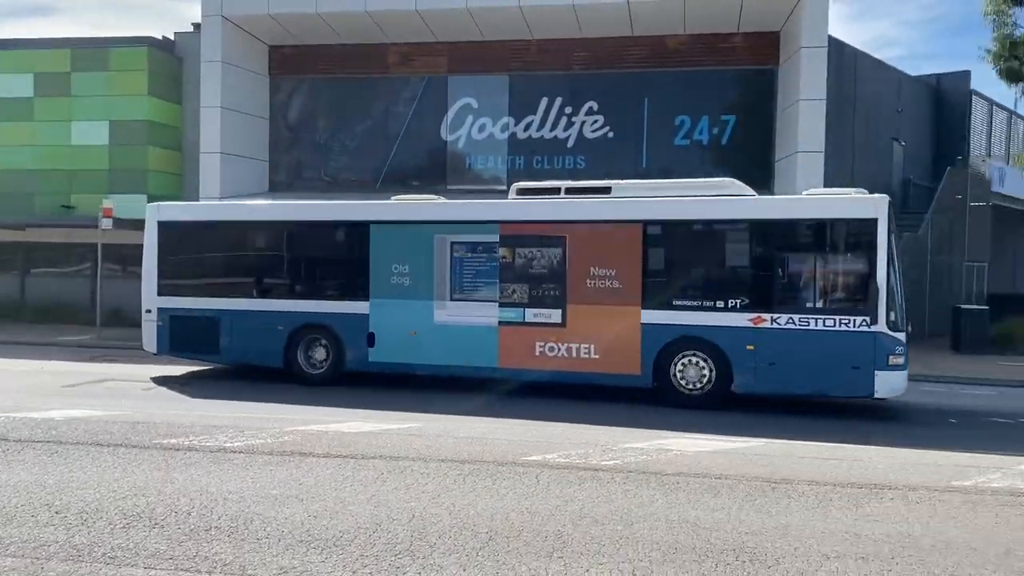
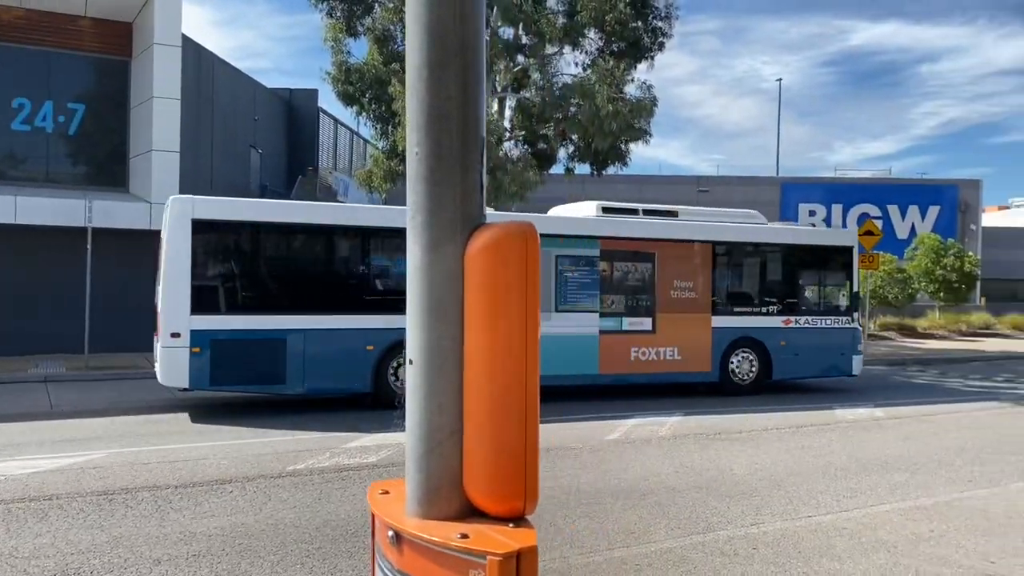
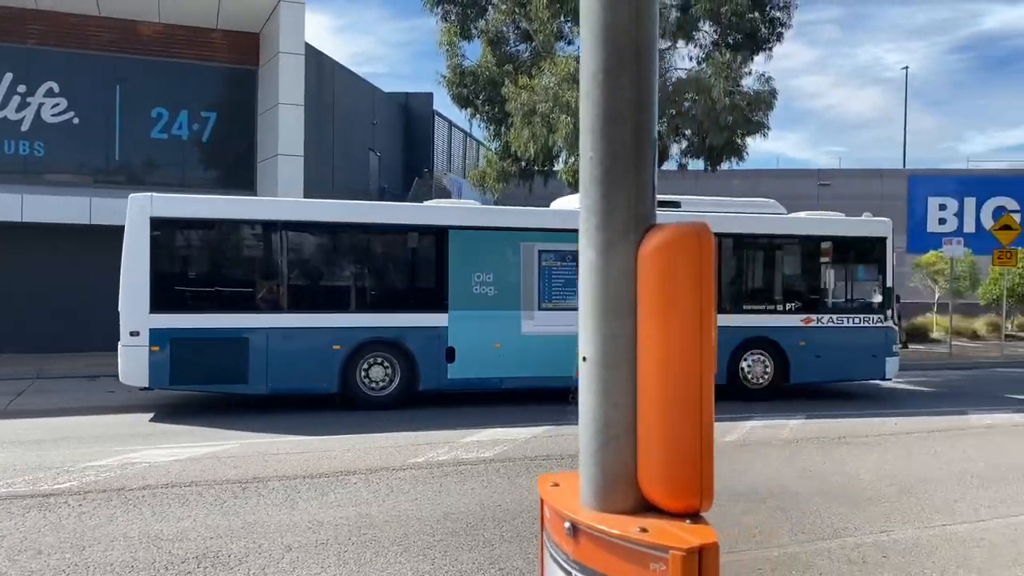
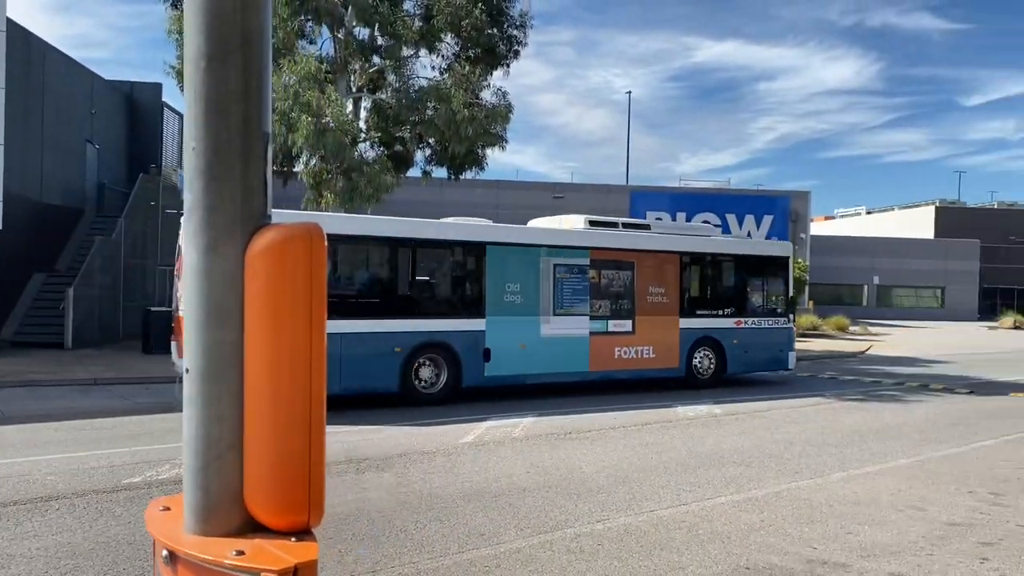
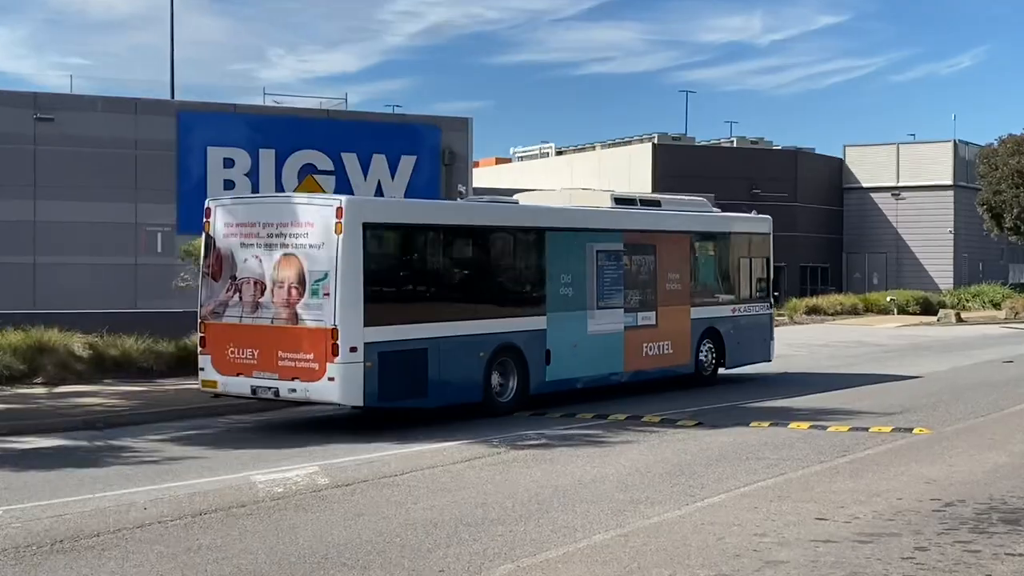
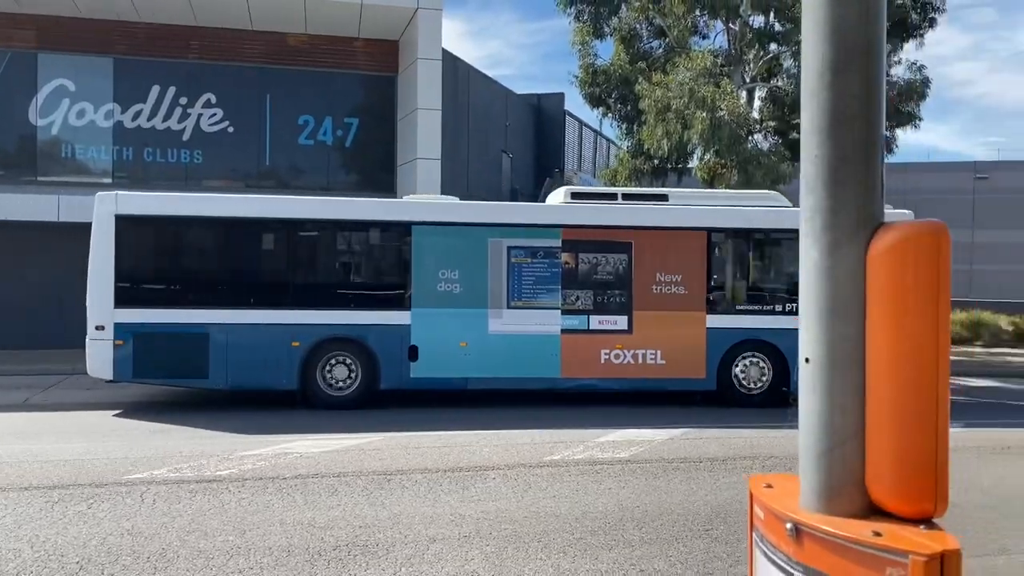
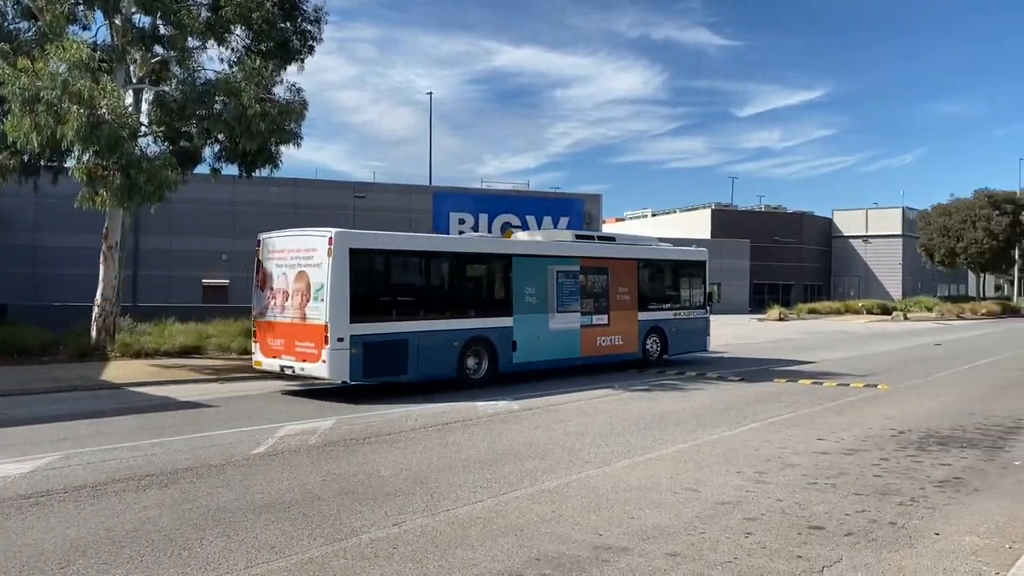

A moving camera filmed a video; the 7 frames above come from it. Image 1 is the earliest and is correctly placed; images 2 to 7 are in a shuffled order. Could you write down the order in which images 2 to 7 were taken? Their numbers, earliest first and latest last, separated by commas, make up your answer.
6, 3, 2, 4, 7, 5
